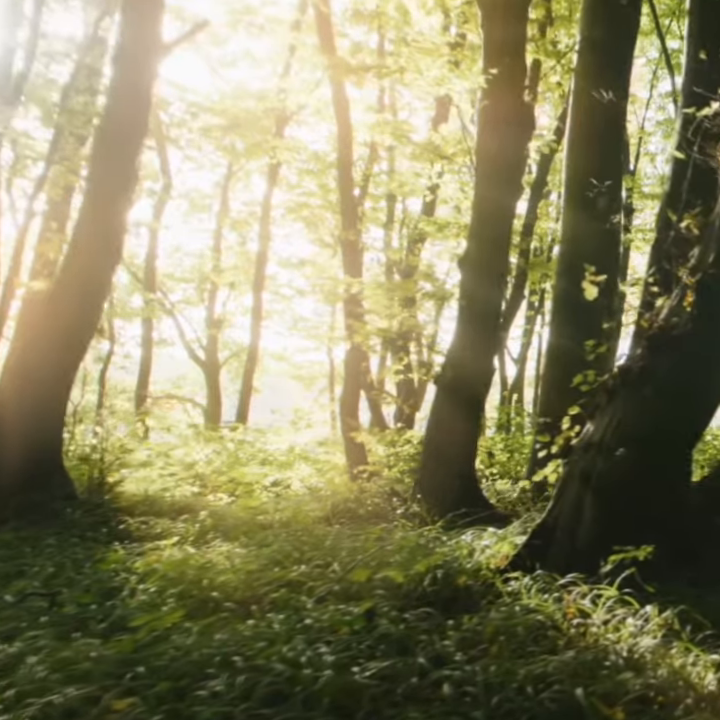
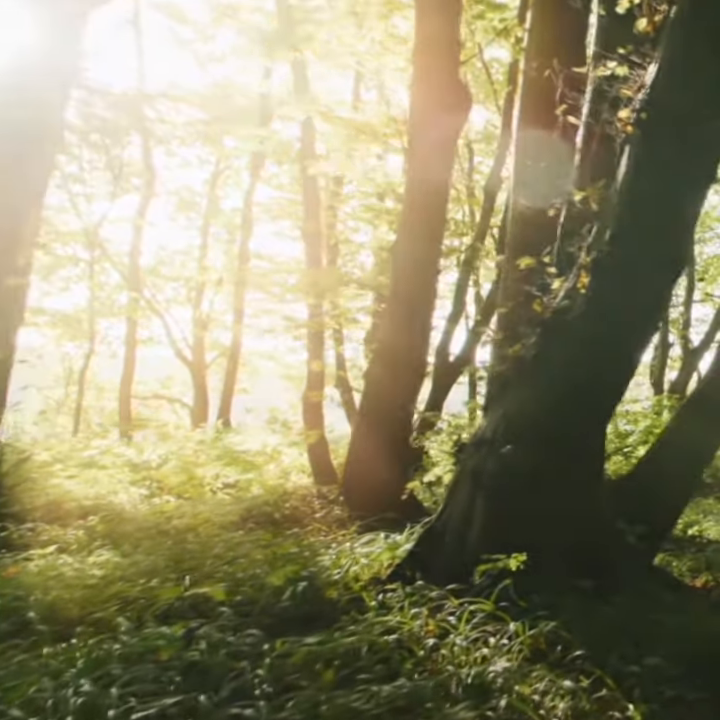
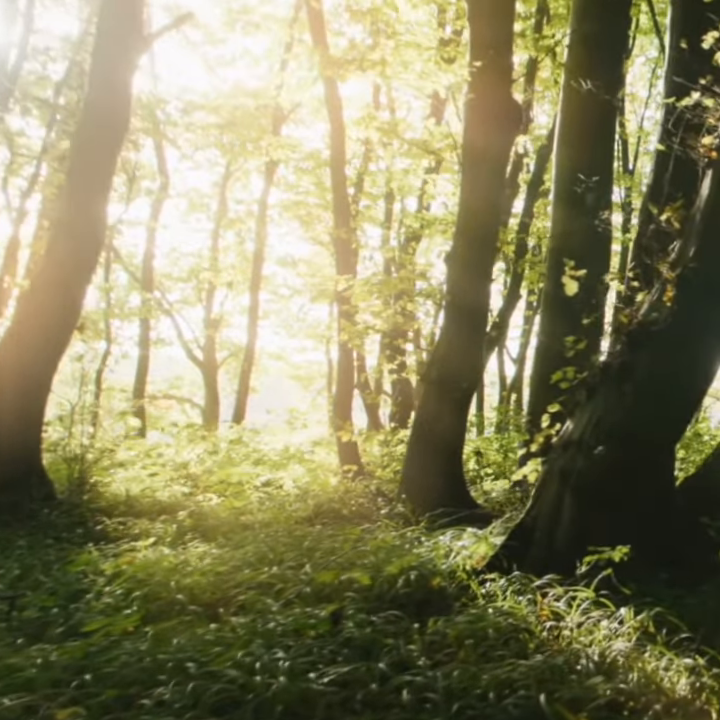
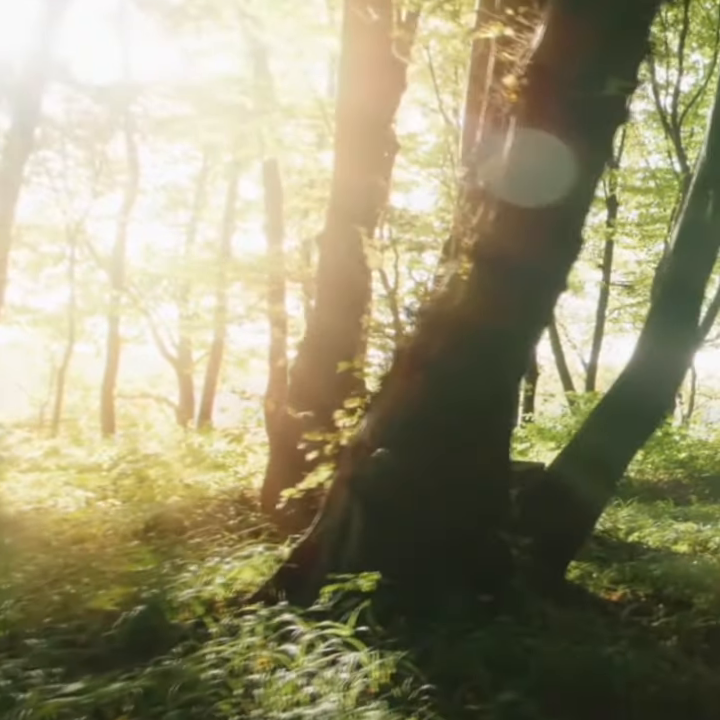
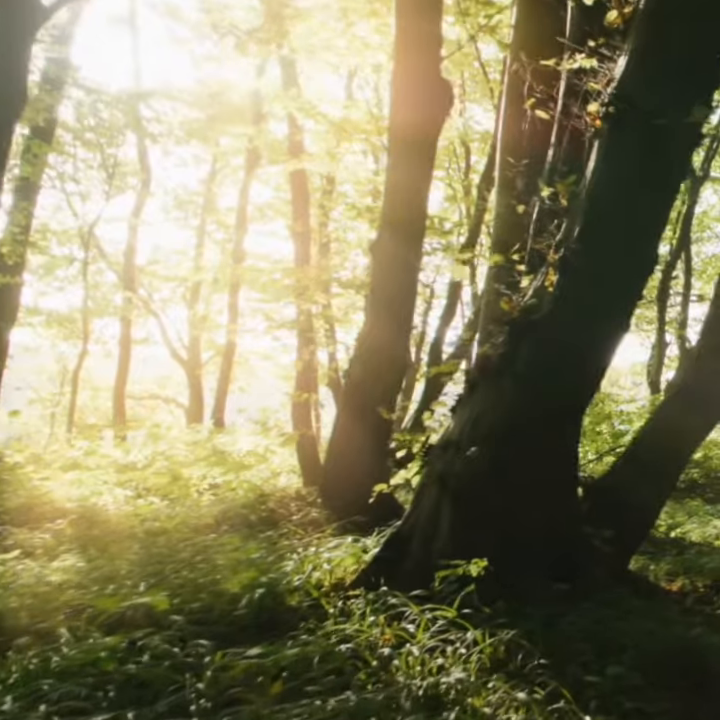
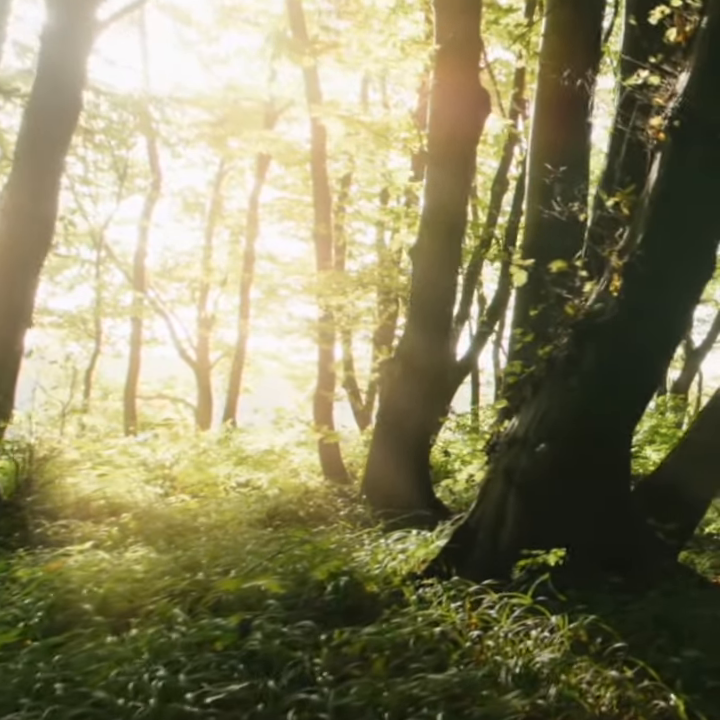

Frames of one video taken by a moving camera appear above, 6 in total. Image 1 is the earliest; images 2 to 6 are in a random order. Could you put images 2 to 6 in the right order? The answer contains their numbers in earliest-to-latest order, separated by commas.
3, 6, 2, 5, 4
